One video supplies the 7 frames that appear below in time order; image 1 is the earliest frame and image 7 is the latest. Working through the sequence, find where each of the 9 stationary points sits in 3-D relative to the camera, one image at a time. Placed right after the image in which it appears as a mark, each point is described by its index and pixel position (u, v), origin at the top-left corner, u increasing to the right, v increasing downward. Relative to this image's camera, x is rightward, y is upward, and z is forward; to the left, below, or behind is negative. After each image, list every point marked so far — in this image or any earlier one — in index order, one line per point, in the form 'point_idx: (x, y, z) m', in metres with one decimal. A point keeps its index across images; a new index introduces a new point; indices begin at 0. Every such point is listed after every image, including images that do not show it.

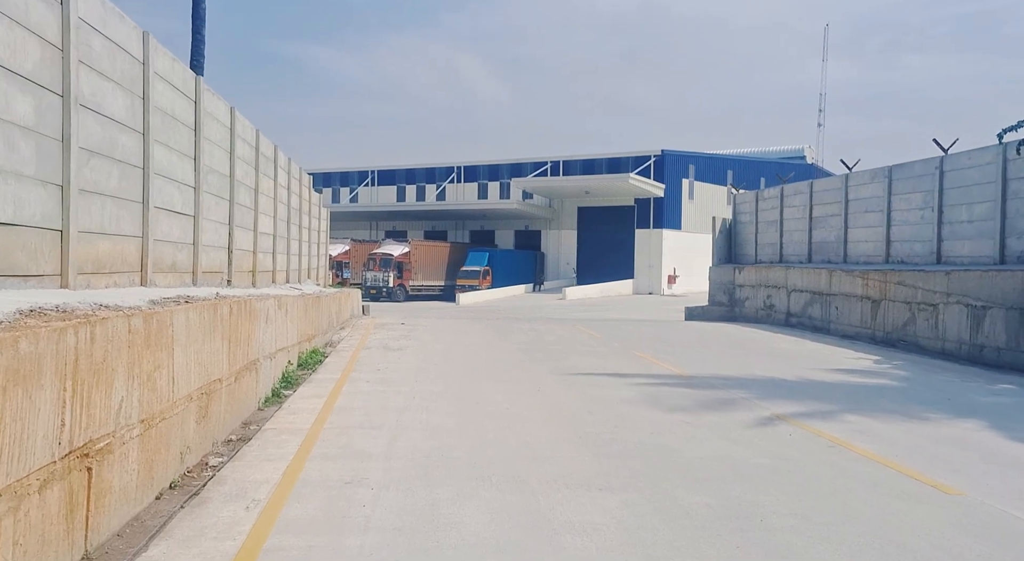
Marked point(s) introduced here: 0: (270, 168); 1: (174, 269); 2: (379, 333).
0: (-5.1, +2.4, +16.9) m
1: (-4.5, +0.2, +10.5) m
2: (-3.4, -1.3, +20.0) m
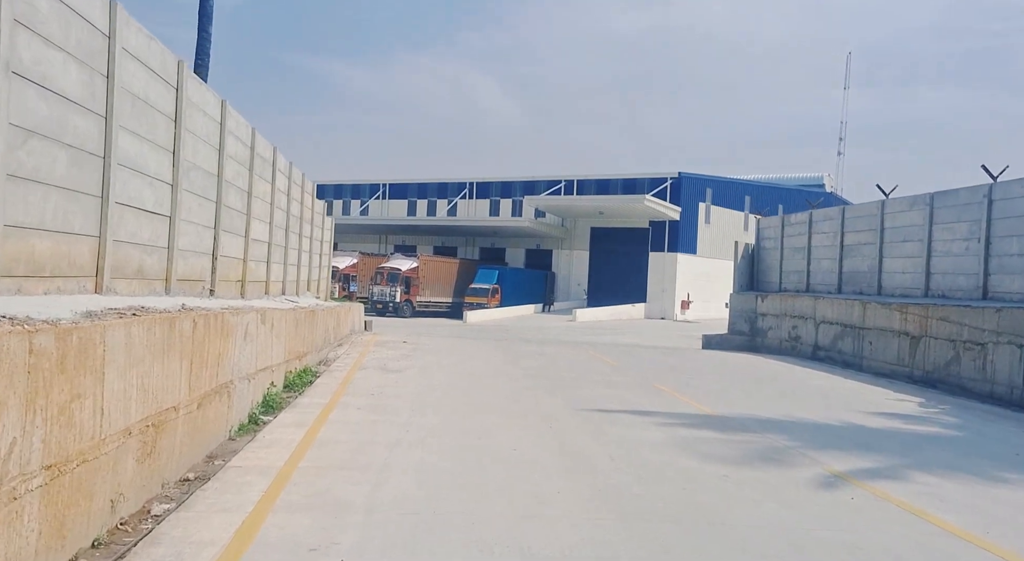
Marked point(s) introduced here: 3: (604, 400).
0: (-4.8, +2.2, +15.7) m
1: (-4.3, +0.1, +9.3) m
2: (-3.1, -1.7, +18.7) m
3: (+1.5, -1.9, +12.9) m
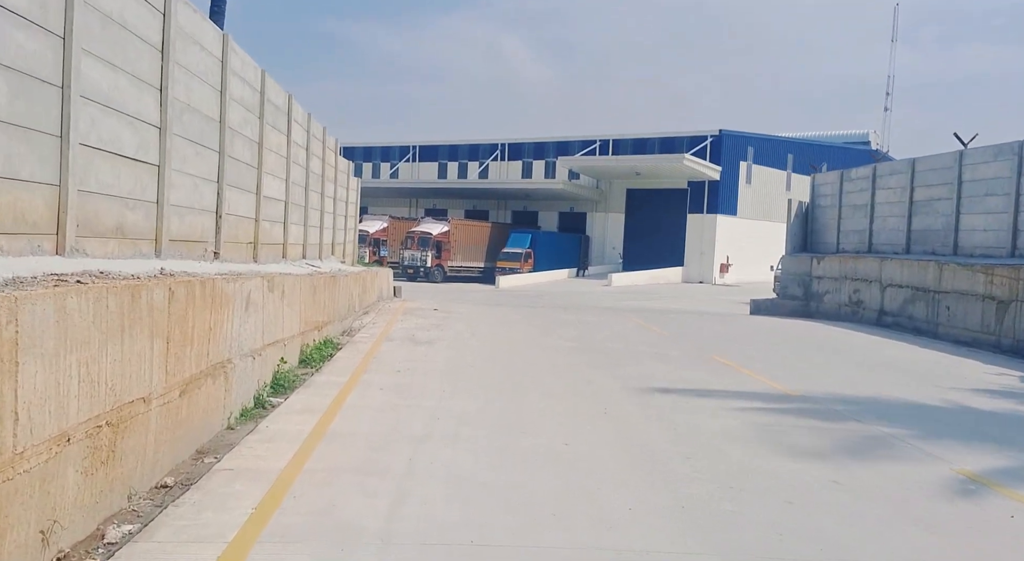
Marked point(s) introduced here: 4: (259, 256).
0: (-4.1, +2.8, +14.1) m
1: (-3.8, +0.5, +7.8) m
2: (-2.3, -0.9, +17.2) m
3: (+2.1, -1.3, +11.3) m
4: (-4.2, +0.4, +13.3) m
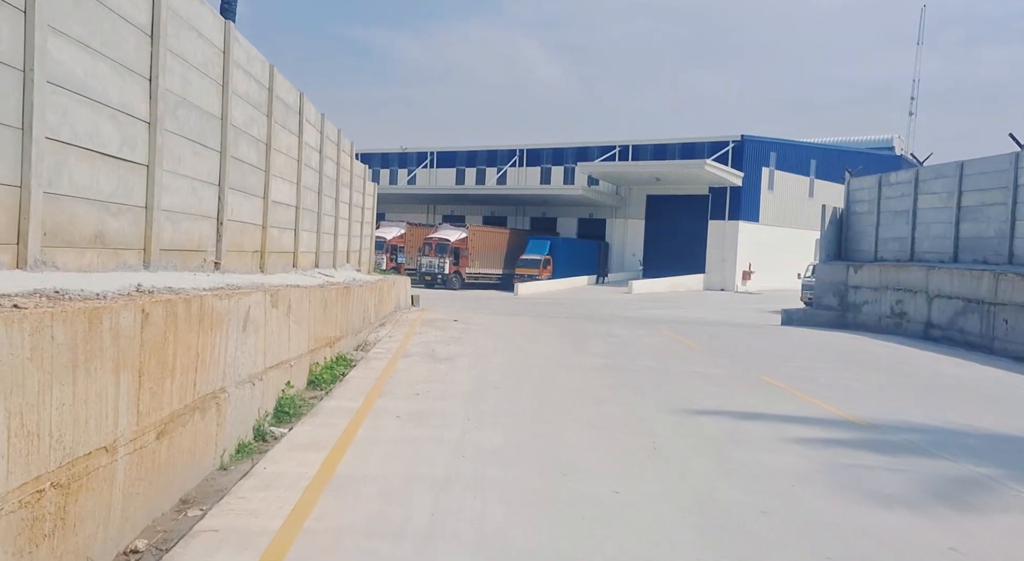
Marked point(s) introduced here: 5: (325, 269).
0: (-3.7, +2.6, +13.2) m
1: (-3.5, +0.3, +6.8) m
2: (-1.8, -1.1, +16.2) m
3: (+2.5, -1.5, +10.2) m
4: (-3.8, +0.2, +12.3) m
5: (-4.0, +0.2, +16.9) m
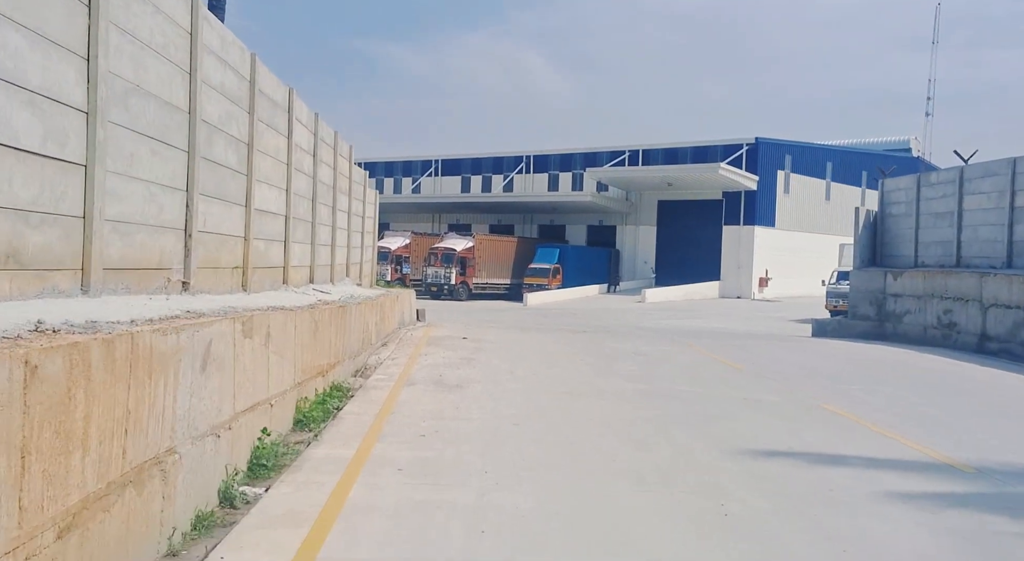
0: (-3.4, +2.4, +11.7) m
1: (-3.3, +0.1, +5.3) m
2: (-1.5, -1.3, +14.7) m
3: (+2.7, -1.7, +8.6) m
4: (-3.5, 0.0, +10.8) m
5: (-3.7, -0.1, +15.4) m
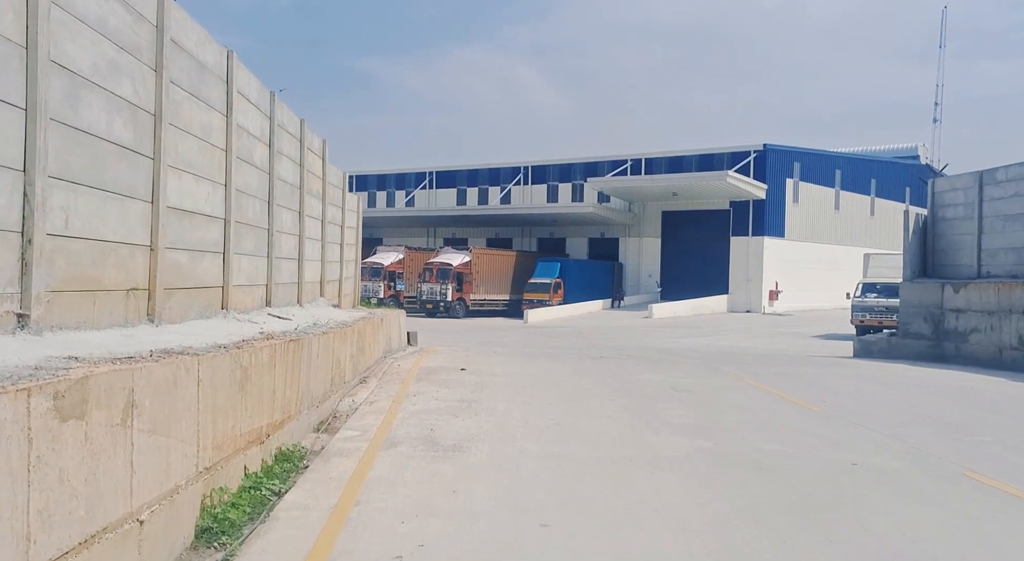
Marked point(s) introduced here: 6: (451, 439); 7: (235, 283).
0: (-3.3, +2.1, +8.7) m
1: (-3.1, 0.0, +2.3) m
2: (-1.3, -1.7, +11.6) m
3: (+2.9, -1.8, +5.6) m
4: (-3.4, -0.3, +7.8) m
5: (-3.5, -0.4, +12.4) m
6: (-0.7, -1.7, +8.5) m
7: (-3.5, 0.0, +9.9) m
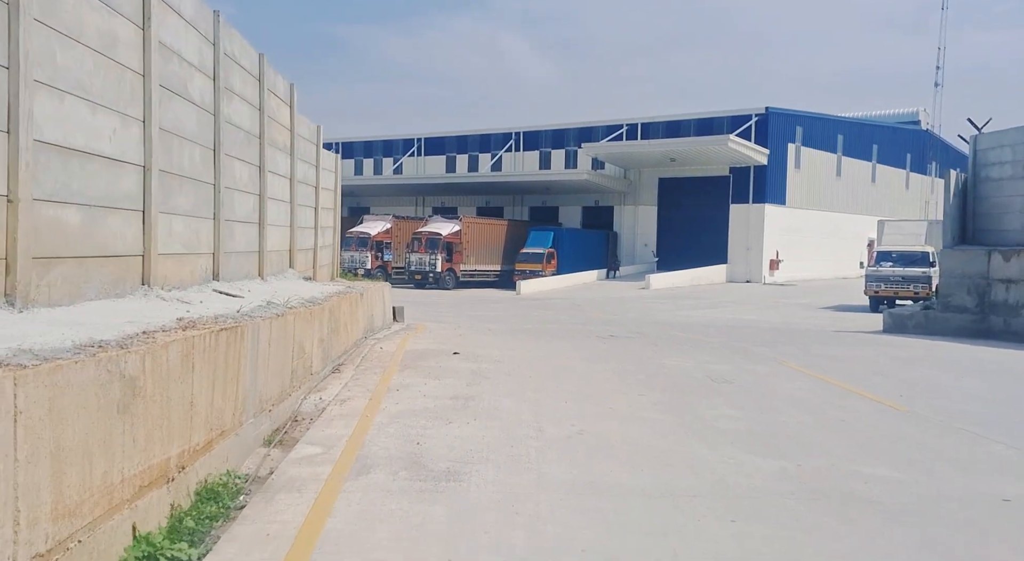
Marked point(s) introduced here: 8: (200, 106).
0: (-3.2, +2.4, +6.4) m
1: (-2.9, 0.0, +0.1) m
2: (-1.2, -1.3, +9.5) m
3: (+3.1, -1.7, +3.5) m
4: (-3.3, 0.0, +5.5) m
5: (-3.5, 0.0, +10.1) m
6: (-0.5, -1.4, +6.3) m
7: (-3.4, +0.3, +7.6) m
8: (-3.4, +1.9, +8.6) m
